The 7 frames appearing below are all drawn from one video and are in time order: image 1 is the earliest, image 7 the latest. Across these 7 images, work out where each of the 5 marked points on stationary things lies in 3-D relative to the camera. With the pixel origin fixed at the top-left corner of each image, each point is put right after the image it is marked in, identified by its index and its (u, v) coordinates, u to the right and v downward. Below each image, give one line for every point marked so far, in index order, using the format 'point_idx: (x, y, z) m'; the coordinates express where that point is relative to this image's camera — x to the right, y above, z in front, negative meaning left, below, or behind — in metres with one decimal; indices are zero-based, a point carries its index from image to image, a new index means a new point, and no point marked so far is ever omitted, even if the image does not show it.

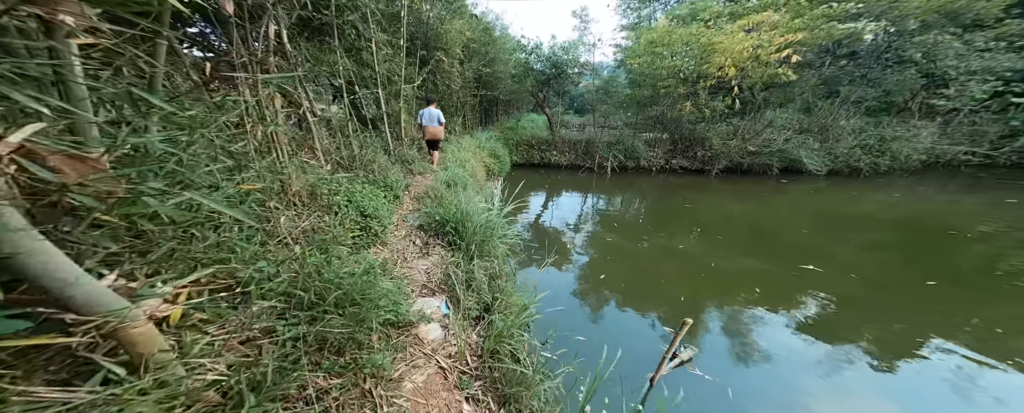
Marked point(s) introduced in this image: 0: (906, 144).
0: (+9.1, +1.5, +6.6) m
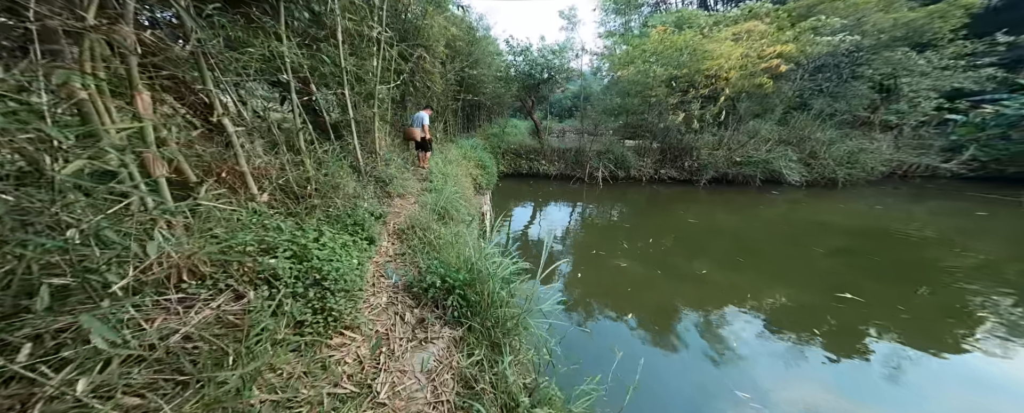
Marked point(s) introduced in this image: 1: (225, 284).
0: (+8.8, +1.2, +6.8) m
1: (-1.2, -0.3, +1.2) m
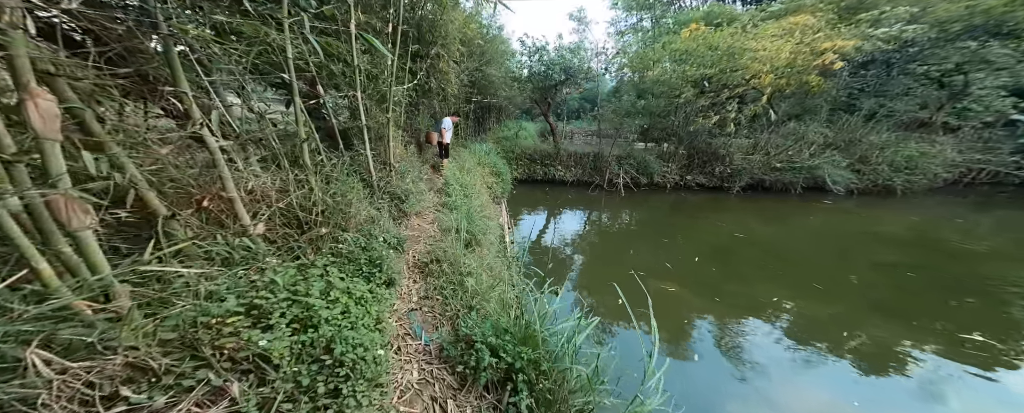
0: (+9.2, +1.0, +6.3) m
1: (-0.9, -0.5, +0.8) m
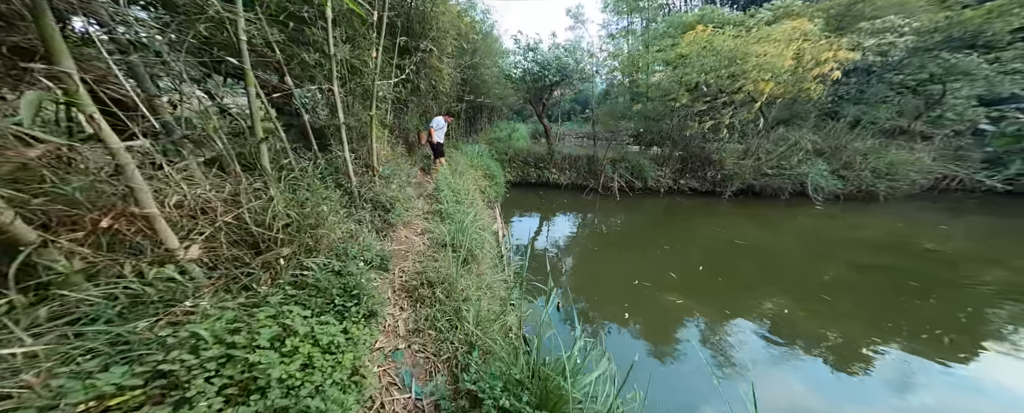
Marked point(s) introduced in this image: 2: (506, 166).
0: (+9.0, +0.9, +6.4) m
1: (-0.9, -0.6, +0.5) m
2: (-0.1, +1.1, +7.7) m
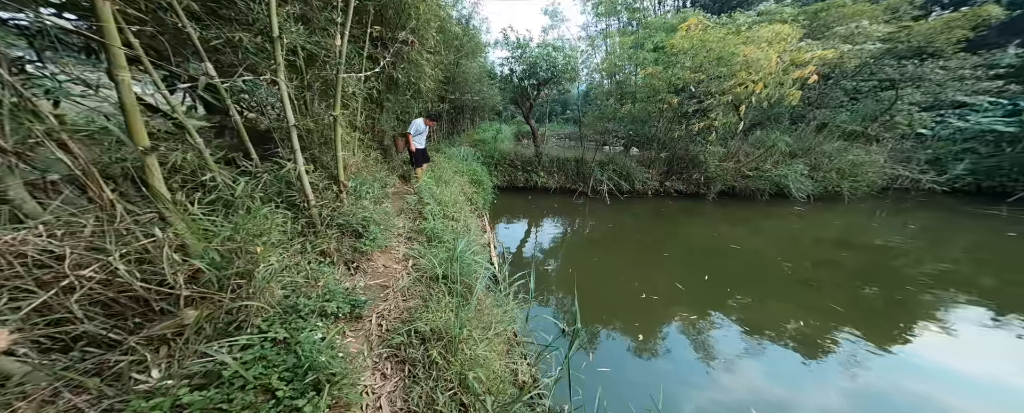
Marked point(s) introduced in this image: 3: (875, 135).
0: (+8.7, +0.9, +6.7) m
1: (-0.7, -0.7, +0.1) m
2: (-0.5, +1.0, +7.3) m
3: (+8.8, +1.7, +6.8) m
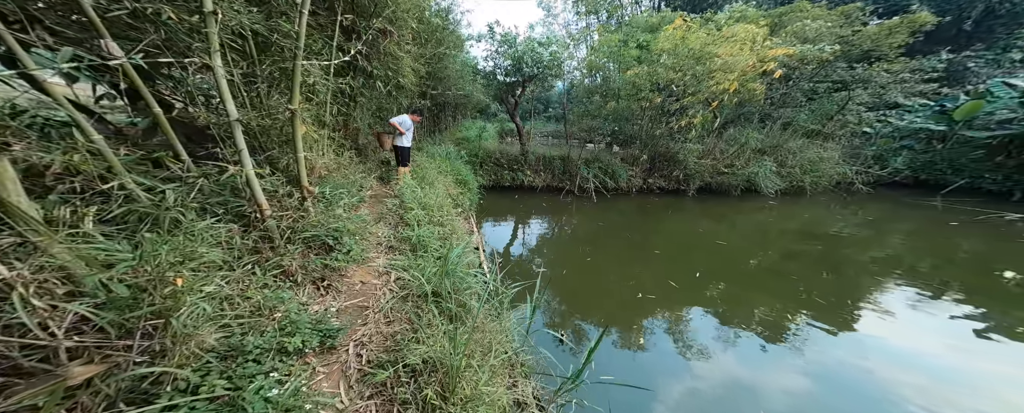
0: (+8.3, +1.1, +7.1) m
1: (-0.6, -0.7, -0.1) m
2: (-1.0, +0.9, +7.0) m
3: (+8.4, +1.9, +7.3) m
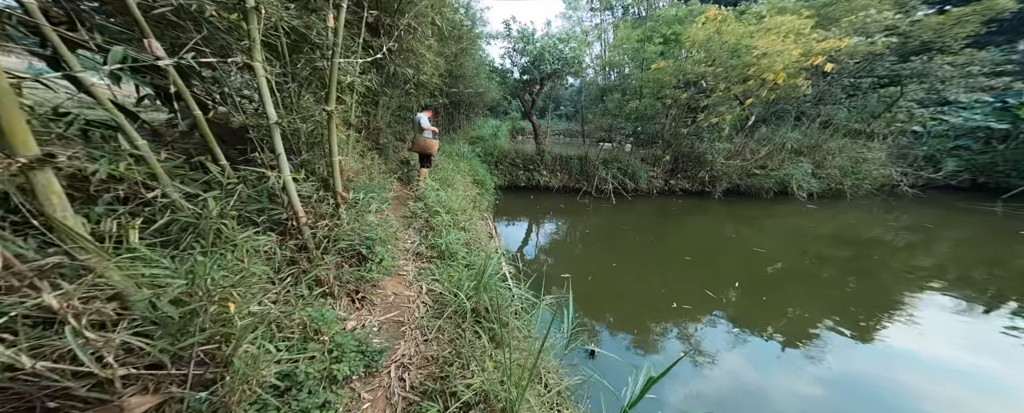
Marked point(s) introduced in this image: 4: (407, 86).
0: (+8.8, +0.9, +6.5) m
1: (-0.5, -0.8, -0.2) m
2: (-0.5, +0.9, +7.0) m
3: (+8.9, +1.8, +6.7) m
4: (-1.4, +1.6, +3.8) m
